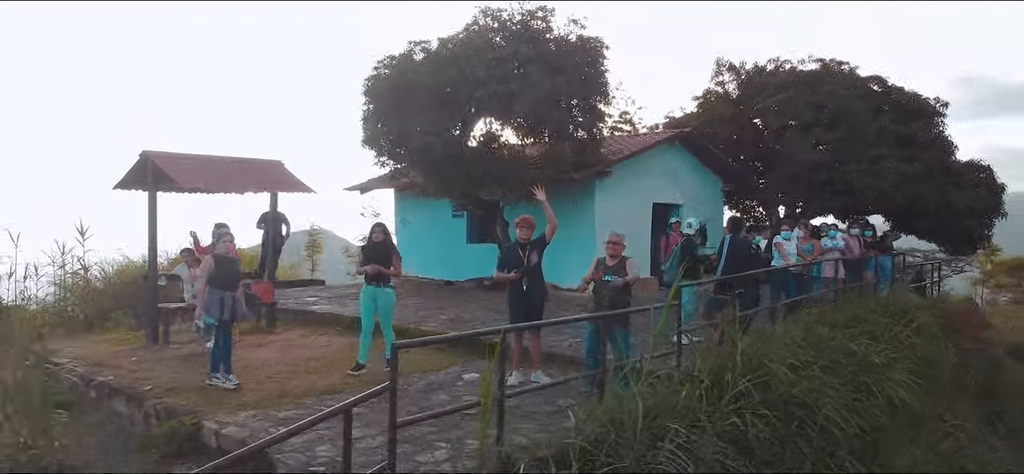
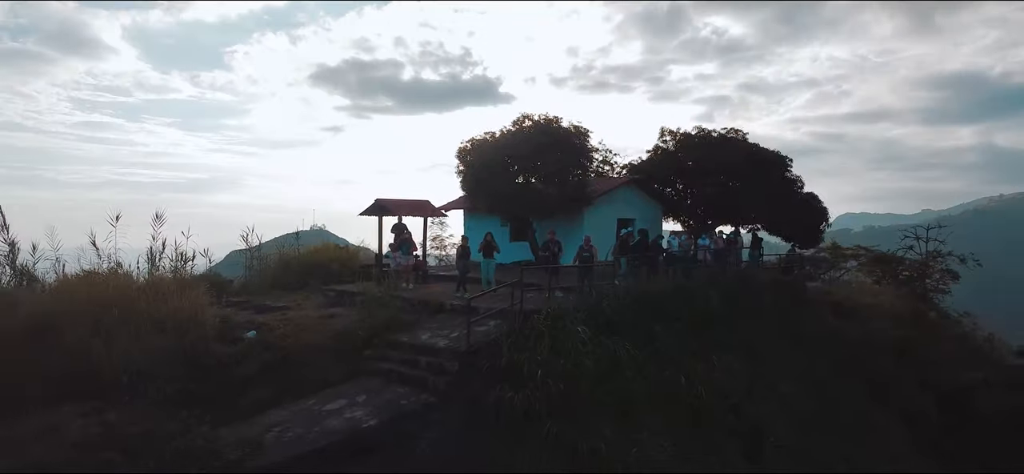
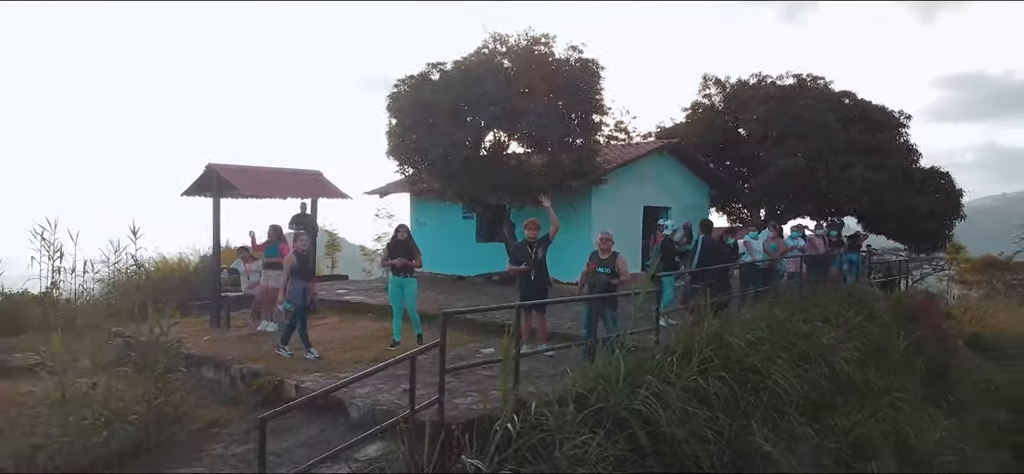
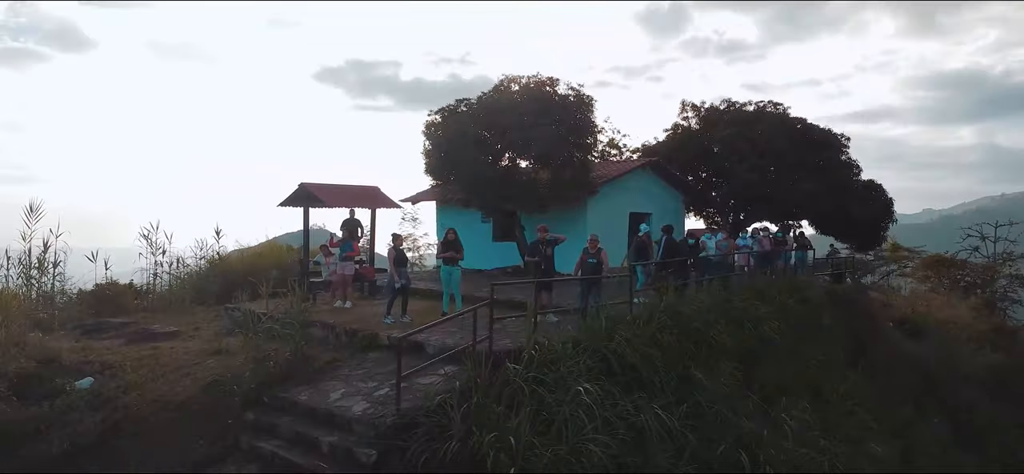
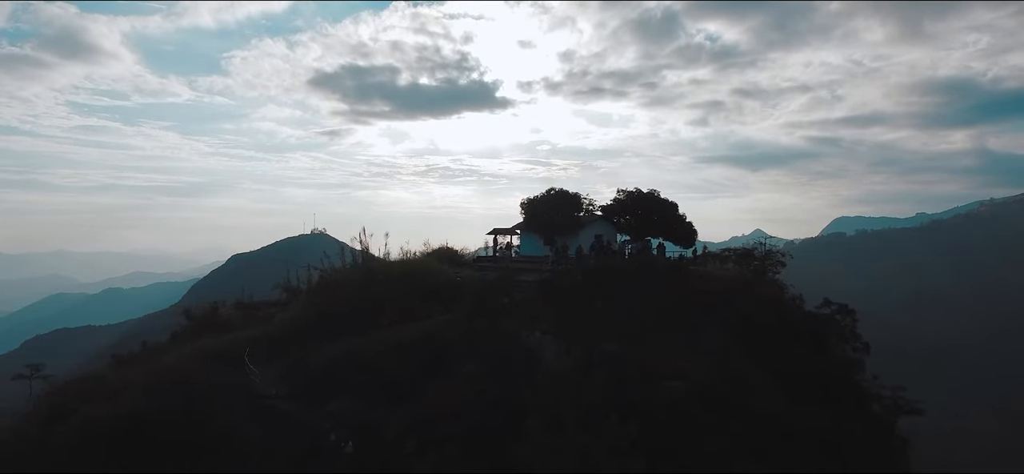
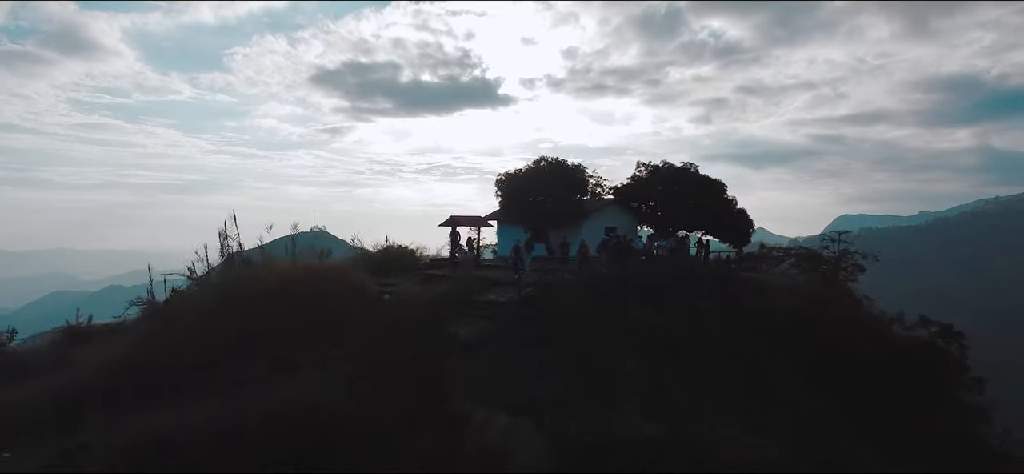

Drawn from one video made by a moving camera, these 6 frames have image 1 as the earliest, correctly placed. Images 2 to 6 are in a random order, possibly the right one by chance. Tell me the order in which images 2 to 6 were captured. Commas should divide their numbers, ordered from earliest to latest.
3, 4, 2, 6, 5
